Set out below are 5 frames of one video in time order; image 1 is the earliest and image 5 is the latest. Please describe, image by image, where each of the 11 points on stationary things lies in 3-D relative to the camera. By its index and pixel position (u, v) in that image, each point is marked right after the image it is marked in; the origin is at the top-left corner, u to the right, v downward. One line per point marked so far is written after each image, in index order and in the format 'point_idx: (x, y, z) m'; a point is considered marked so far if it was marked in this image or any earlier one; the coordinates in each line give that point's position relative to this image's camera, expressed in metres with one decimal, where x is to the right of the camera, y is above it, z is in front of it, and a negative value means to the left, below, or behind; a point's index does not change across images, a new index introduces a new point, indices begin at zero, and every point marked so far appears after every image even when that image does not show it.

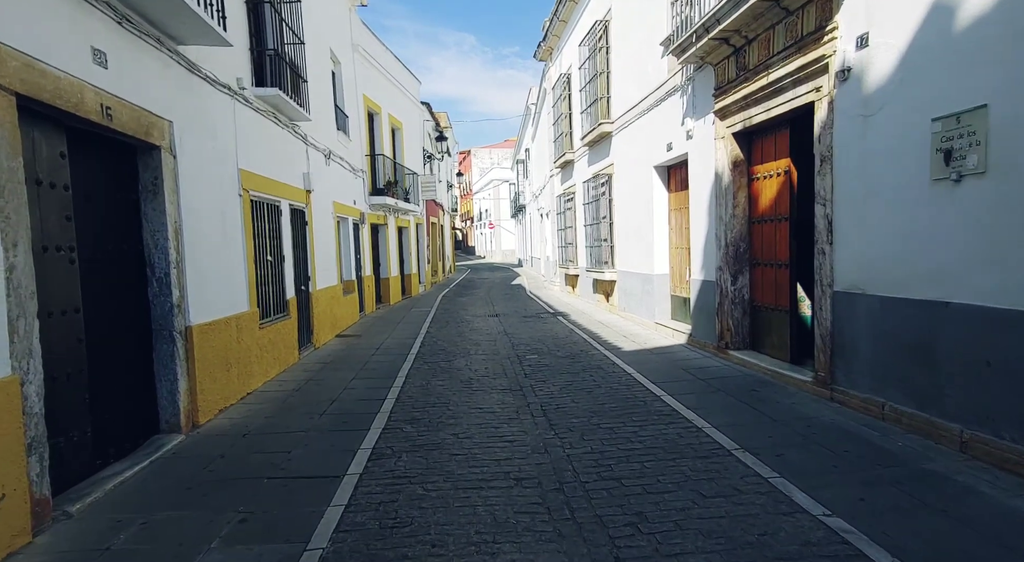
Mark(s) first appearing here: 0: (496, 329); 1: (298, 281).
0: (-0.3, -1.0, +13.3) m
1: (-3.4, 0.0, +10.5) m
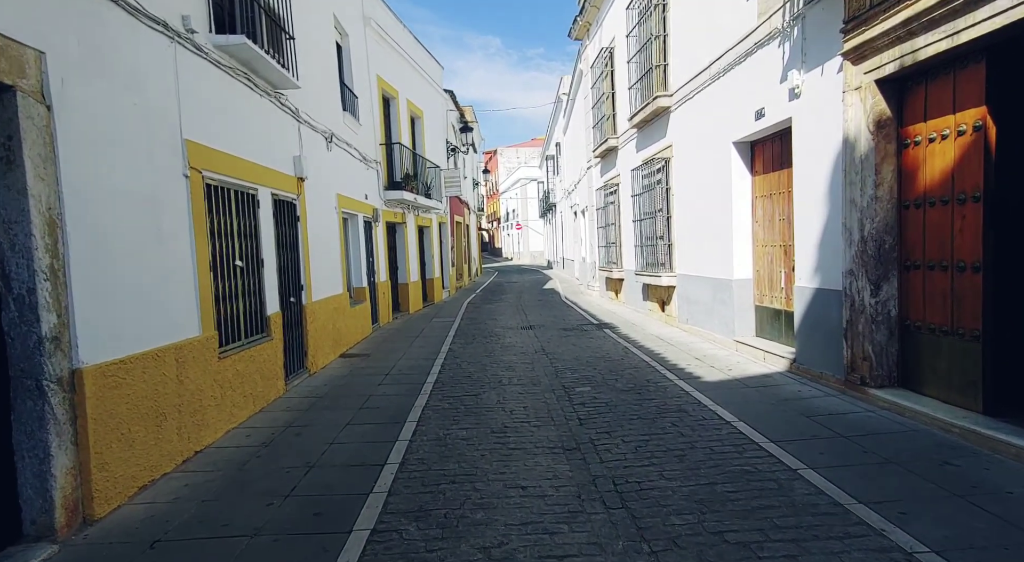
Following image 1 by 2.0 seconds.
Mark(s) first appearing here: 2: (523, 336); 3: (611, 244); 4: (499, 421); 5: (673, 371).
0: (+0.3, -1.1, +11.0) m
1: (-2.8, -0.1, +8.3) m
2: (+0.2, -1.0, +12.5) m
3: (+2.6, +1.0, +17.4) m
4: (-0.1, -1.3, +6.3) m
5: (+2.0, -1.1, +8.2) m
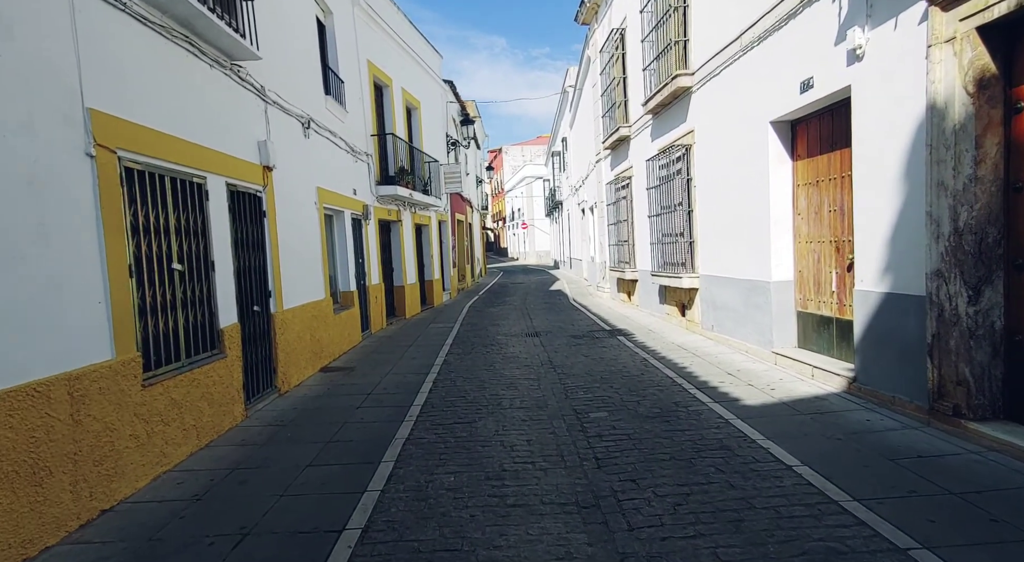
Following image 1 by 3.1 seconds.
0: (+0.4, -1.1, +9.8) m
1: (-2.8, -0.2, +7.1) m
2: (+0.3, -1.1, +11.2) m
3: (+2.7, +1.0, +16.1) m
4: (-0.1, -1.4, +5.1) m
5: (+2.0, -1.1, +6.9) m
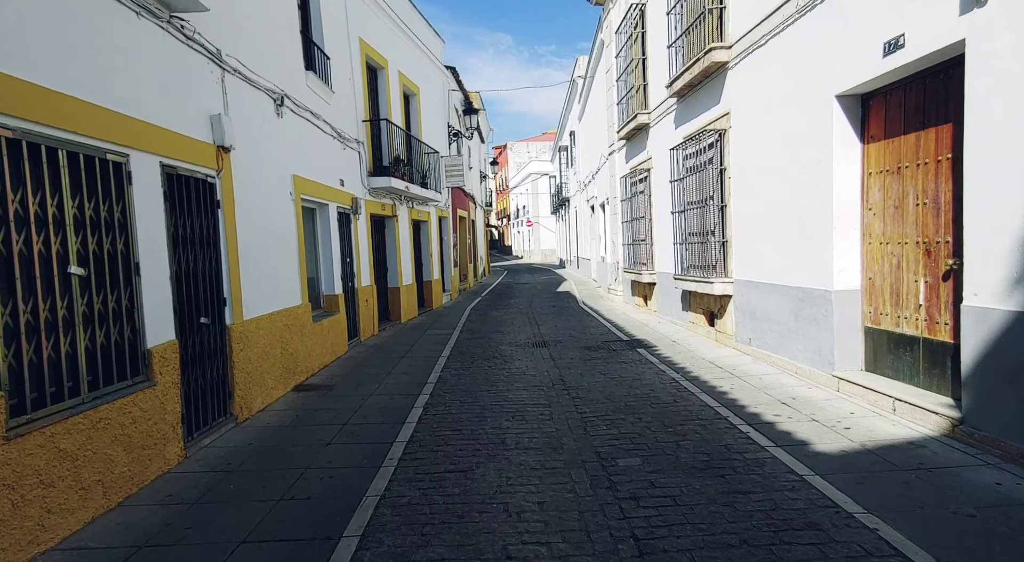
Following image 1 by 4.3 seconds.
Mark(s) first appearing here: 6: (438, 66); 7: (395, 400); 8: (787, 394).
0: (+0.5, -1.2, +8.4) m
1: (-2.8, -0.2, +5.7) m
2: (+0.4, -1.1, +9.9) m
3: (+2.8, +0.9, +14.7) m
4: (-0.1, -1.5, +3.7) m
5: (+2.1, -1.2, +5.5) m
6: (-2.1, +6.3, +19.4) m
7: (-1.3, -1.3, +7.4) m
8: (+2.7, -1.1, +6.6) m
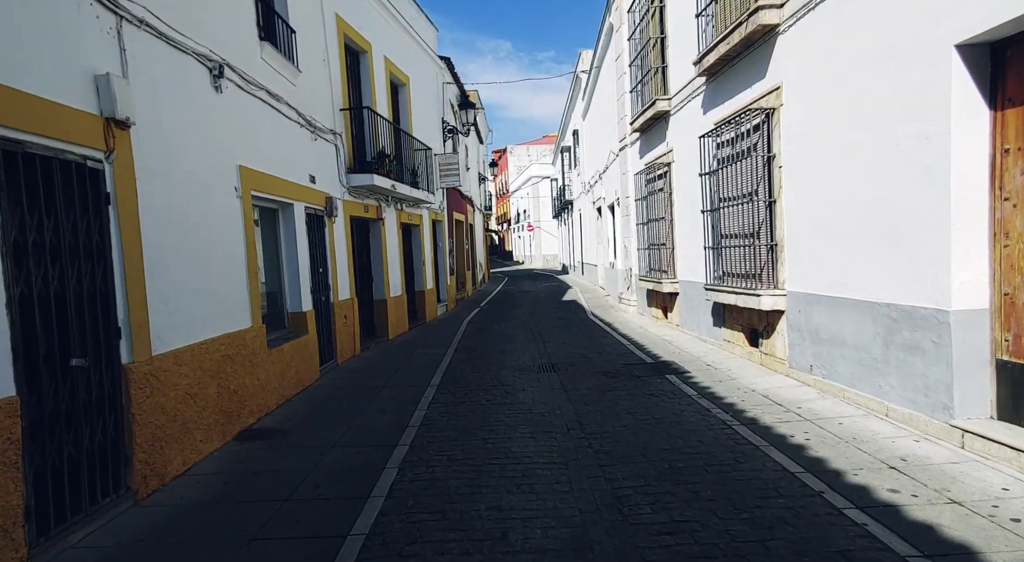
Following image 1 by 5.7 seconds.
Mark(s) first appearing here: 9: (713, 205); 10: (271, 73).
0: (+0.5, -1.4, +6.6) m
1: (-2.7, -0.4, +4.0) m
2: (+0.4, -1.3, +8.1) m
3: (+2.8, +0.7, +12.9) m
4: (0.0, -1.6, +2.0) m
5: (+2.1, -1.3, +3.7) m
6: (-2.2, +6.0, +17.7) m
7: (-1.3, -1.5, +5.6) m
8: (+2.8, -1.2, +4.9) m
9: (+2.9, +1.1, +9.5) m
10: (-2.9, +2.5, +8.0) m
